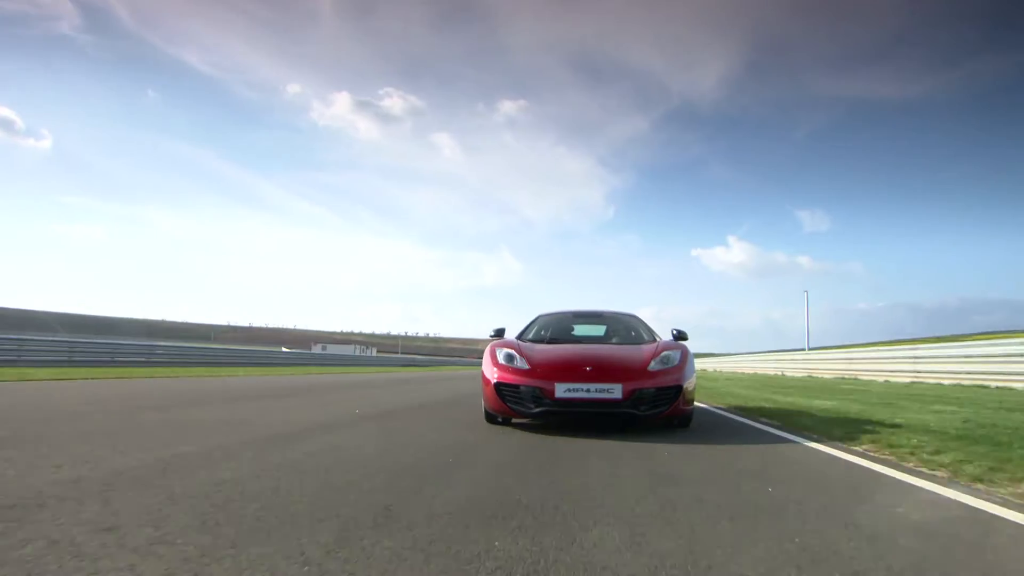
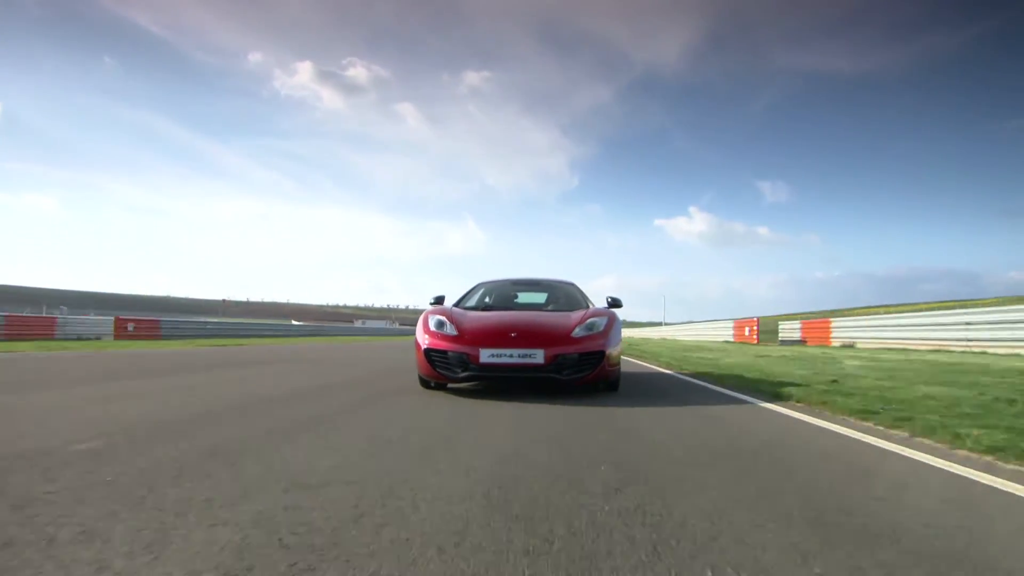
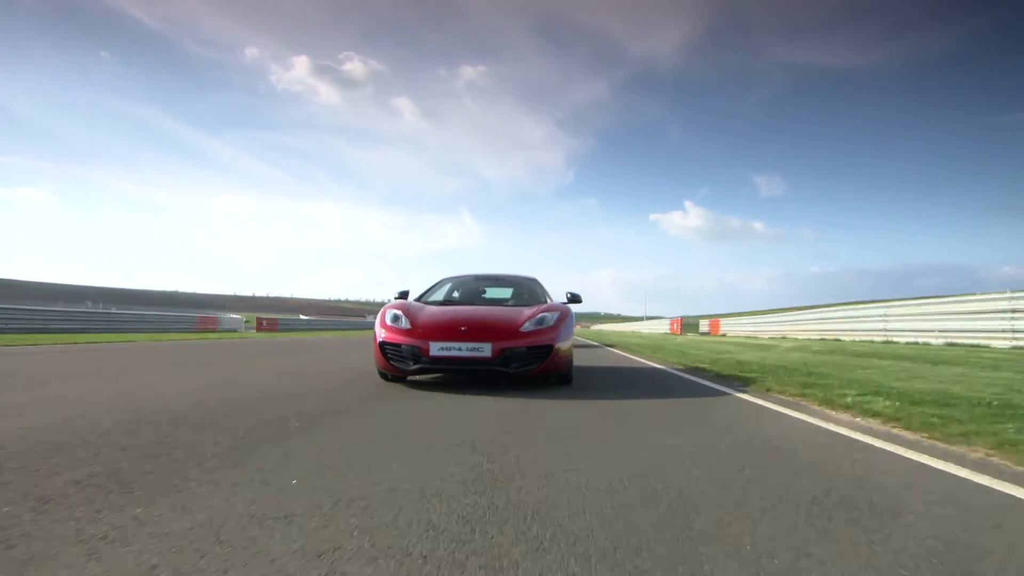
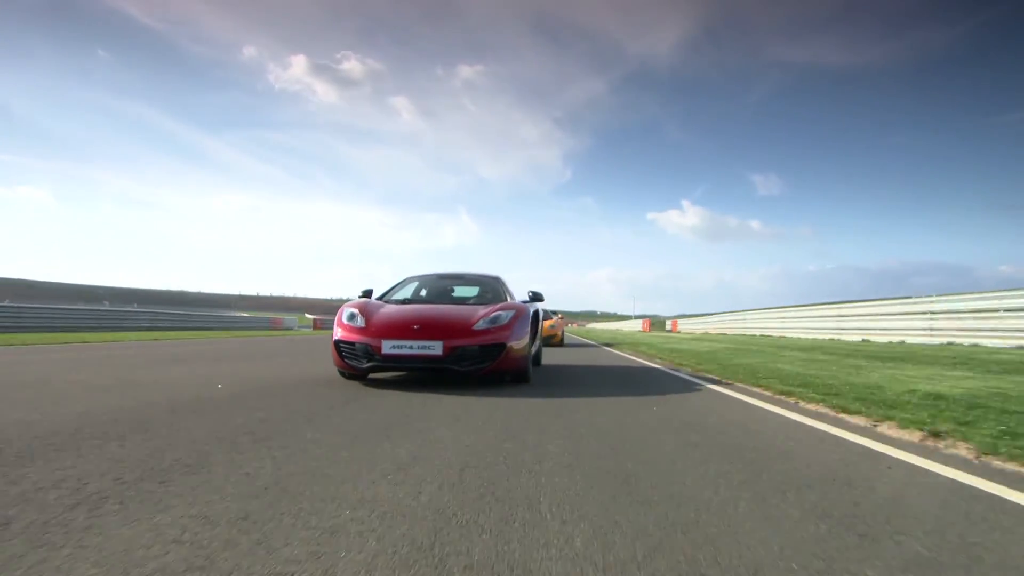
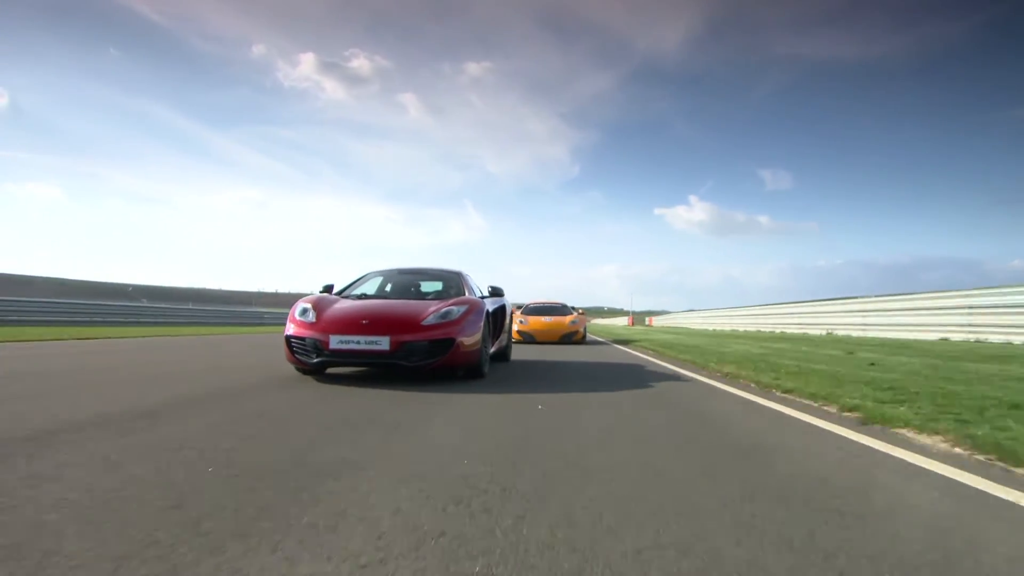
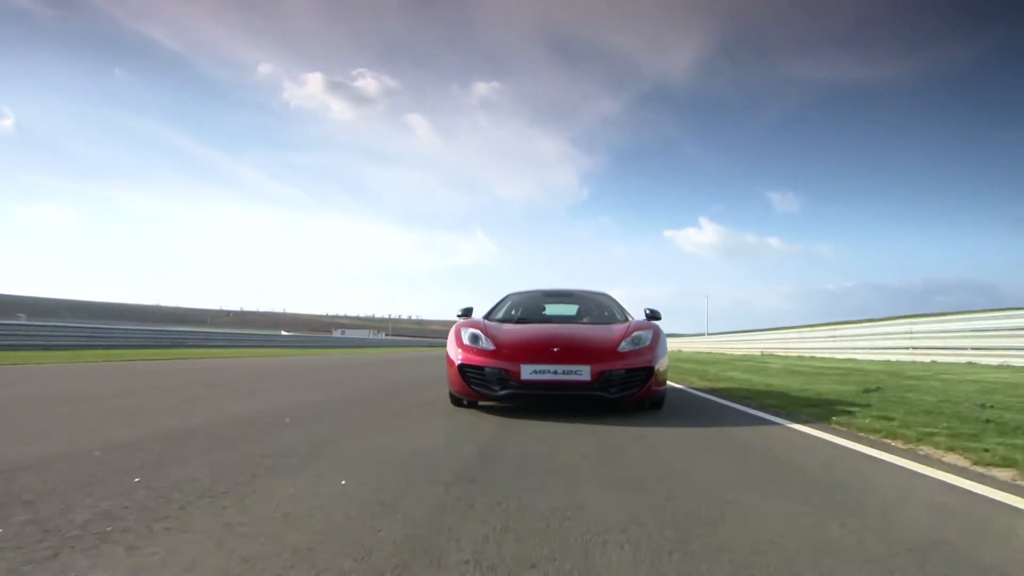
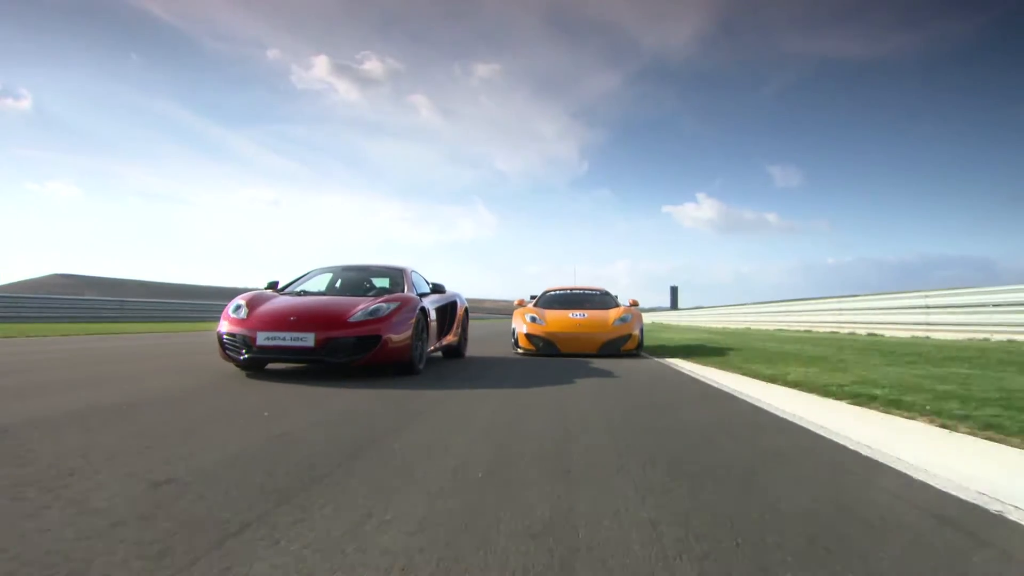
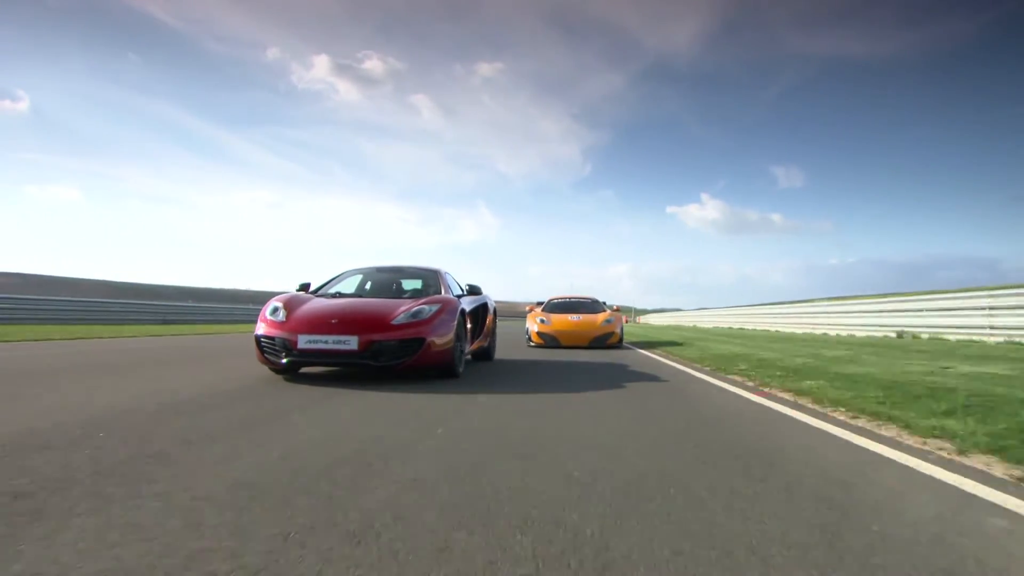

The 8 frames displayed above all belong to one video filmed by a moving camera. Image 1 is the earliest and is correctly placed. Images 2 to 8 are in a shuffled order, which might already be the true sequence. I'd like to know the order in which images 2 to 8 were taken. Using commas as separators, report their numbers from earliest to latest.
6, 2, 3, 4, 5, 8, 7
